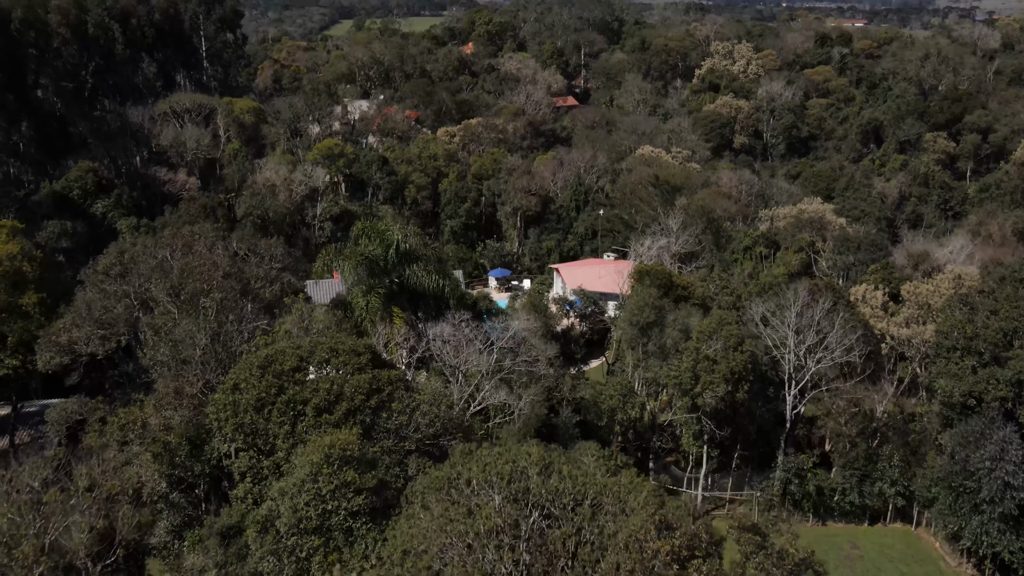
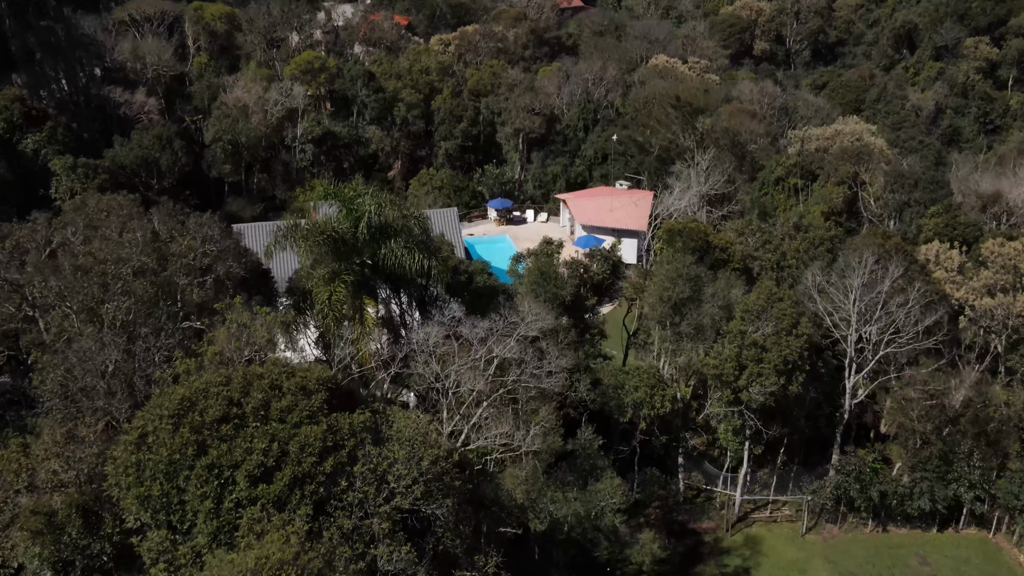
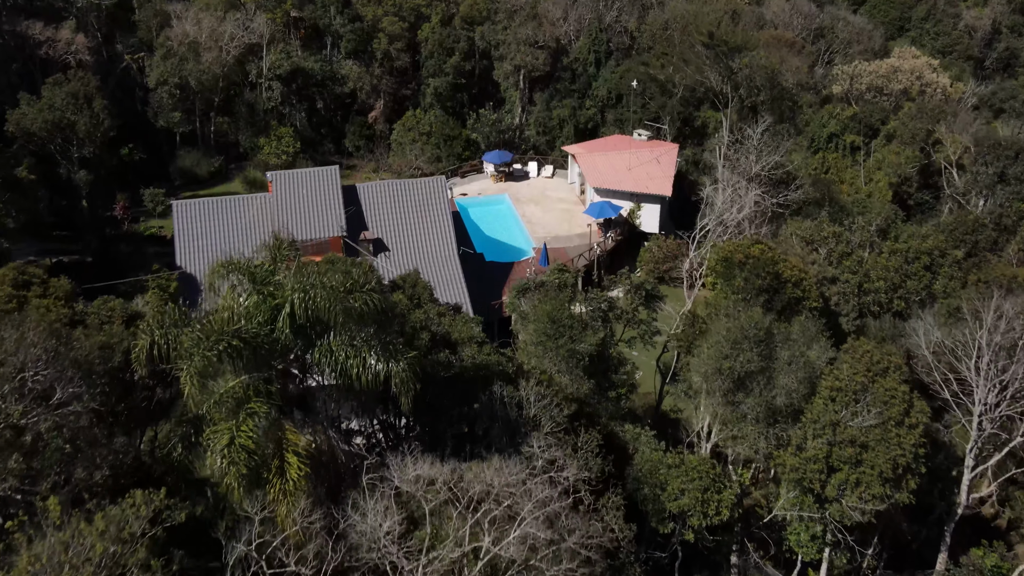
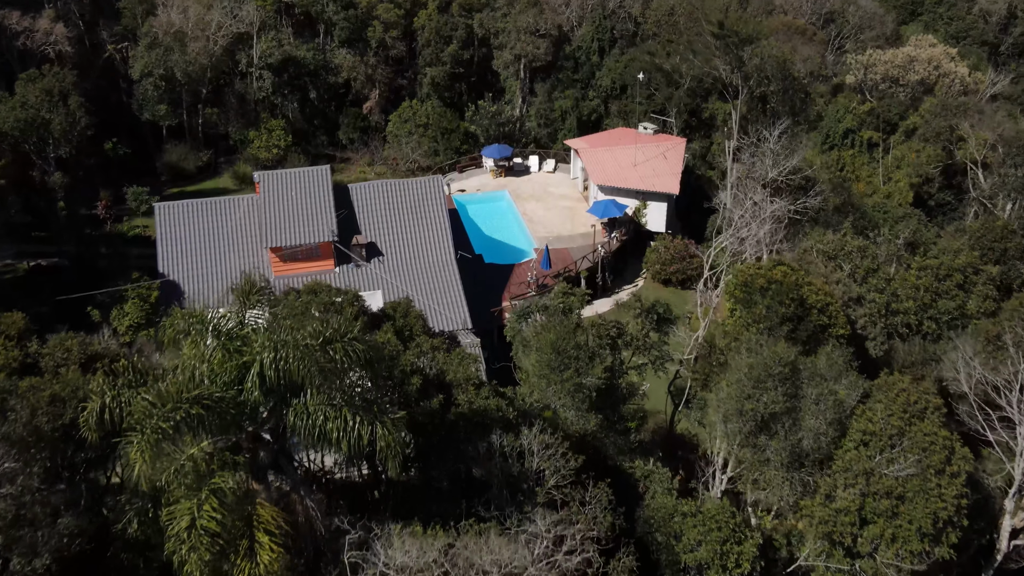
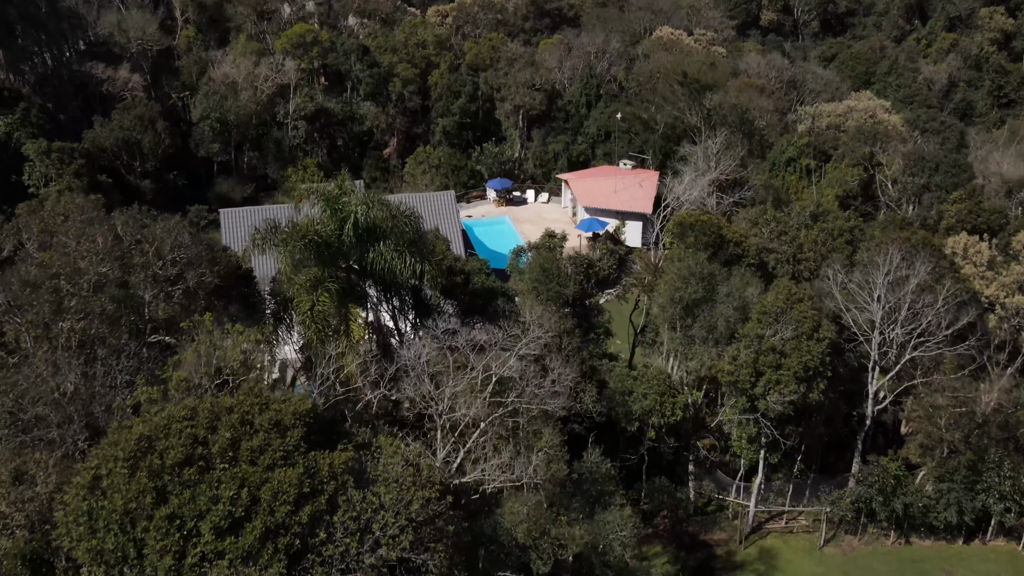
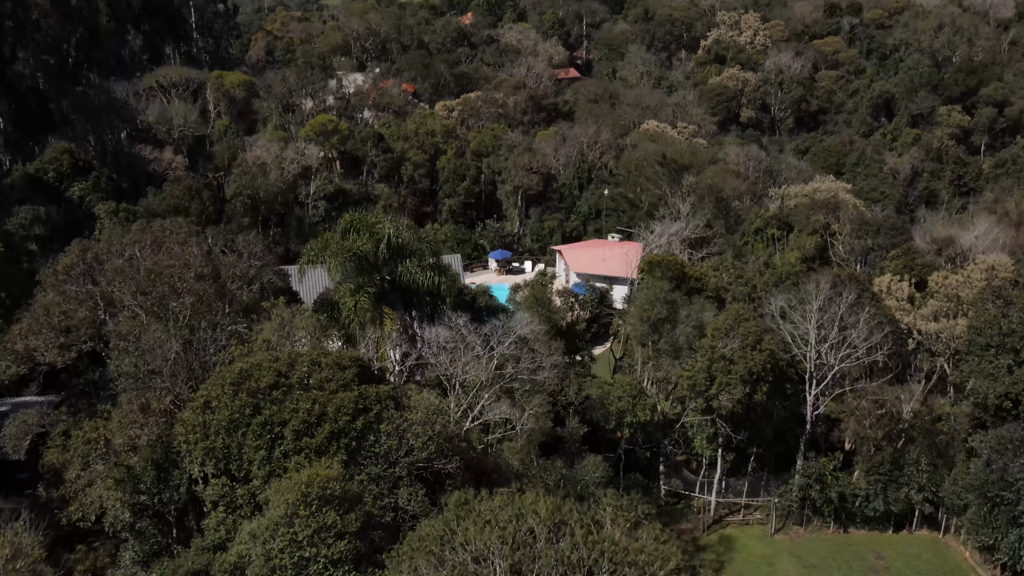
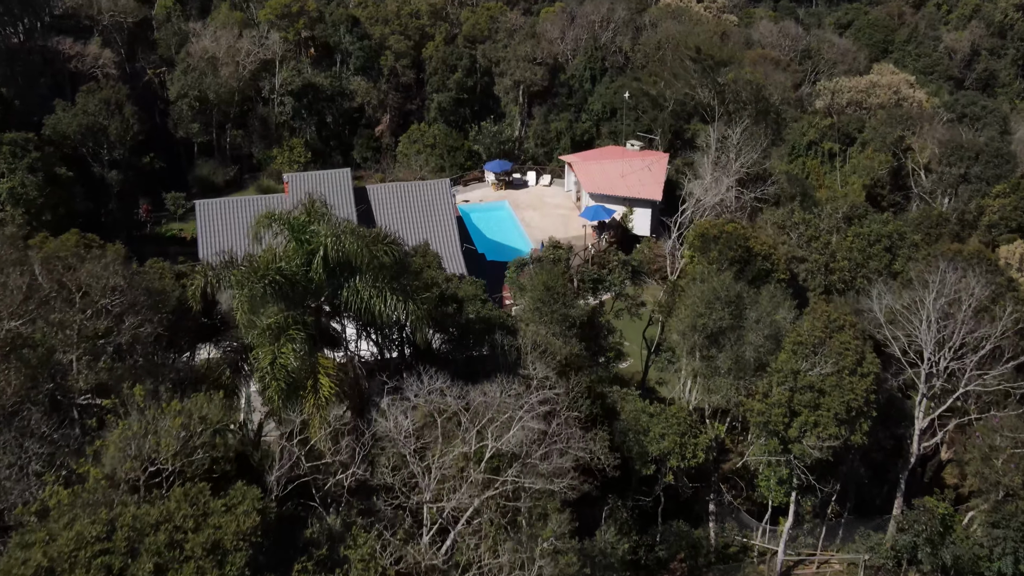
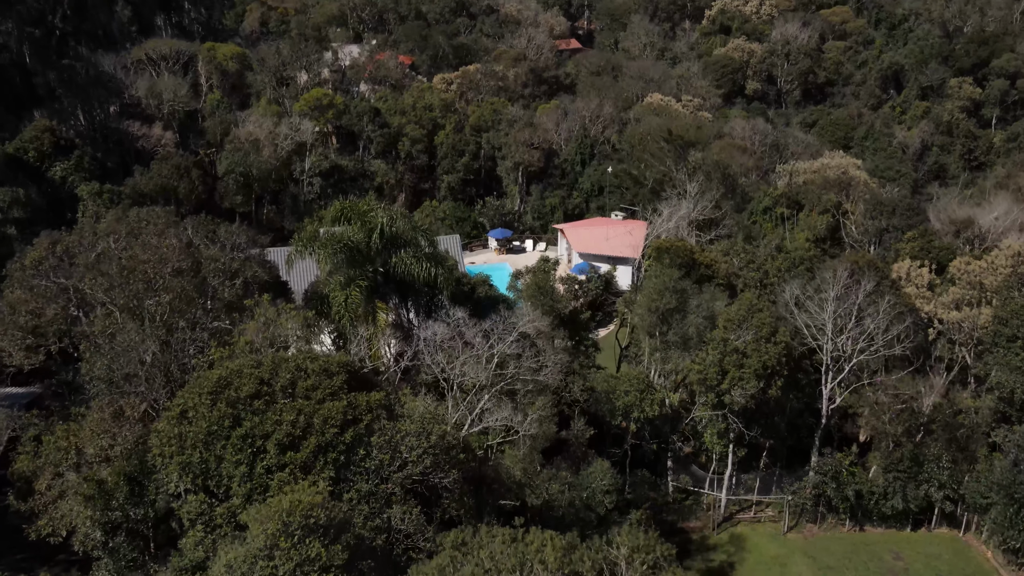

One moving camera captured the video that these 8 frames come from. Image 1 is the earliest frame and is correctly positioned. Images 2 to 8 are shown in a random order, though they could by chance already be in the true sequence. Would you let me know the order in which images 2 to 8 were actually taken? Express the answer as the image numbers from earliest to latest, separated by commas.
6, 8, 2, 5, 7, 3, 4
